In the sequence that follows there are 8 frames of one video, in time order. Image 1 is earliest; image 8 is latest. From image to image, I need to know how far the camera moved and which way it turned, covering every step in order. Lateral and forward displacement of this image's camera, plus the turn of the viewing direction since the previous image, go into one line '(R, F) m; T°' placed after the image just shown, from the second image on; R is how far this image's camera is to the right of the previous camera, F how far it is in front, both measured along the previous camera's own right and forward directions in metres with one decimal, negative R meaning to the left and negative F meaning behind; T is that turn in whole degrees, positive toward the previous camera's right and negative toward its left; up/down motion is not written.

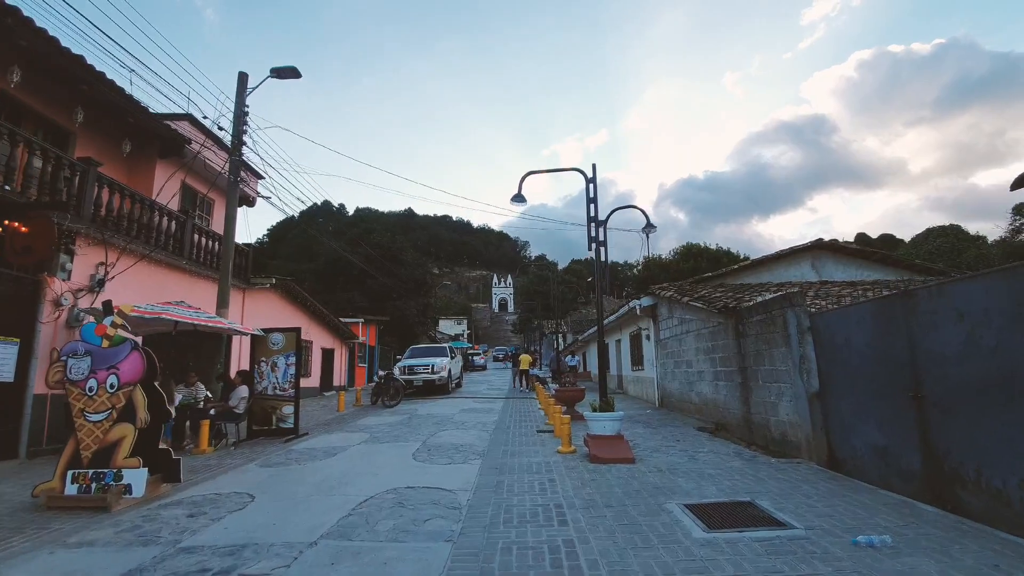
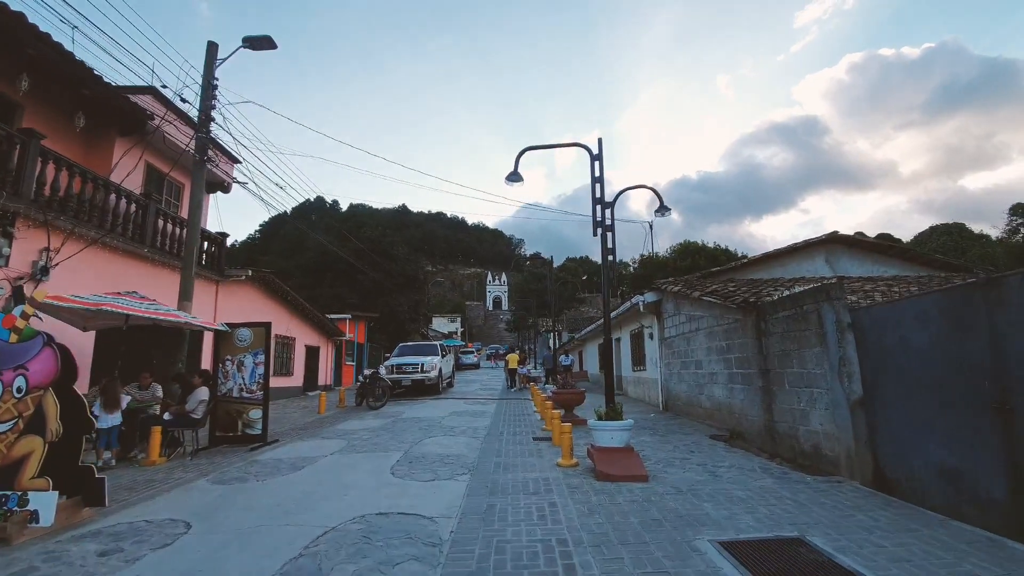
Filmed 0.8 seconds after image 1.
(0.0, +0.9) m; +1°
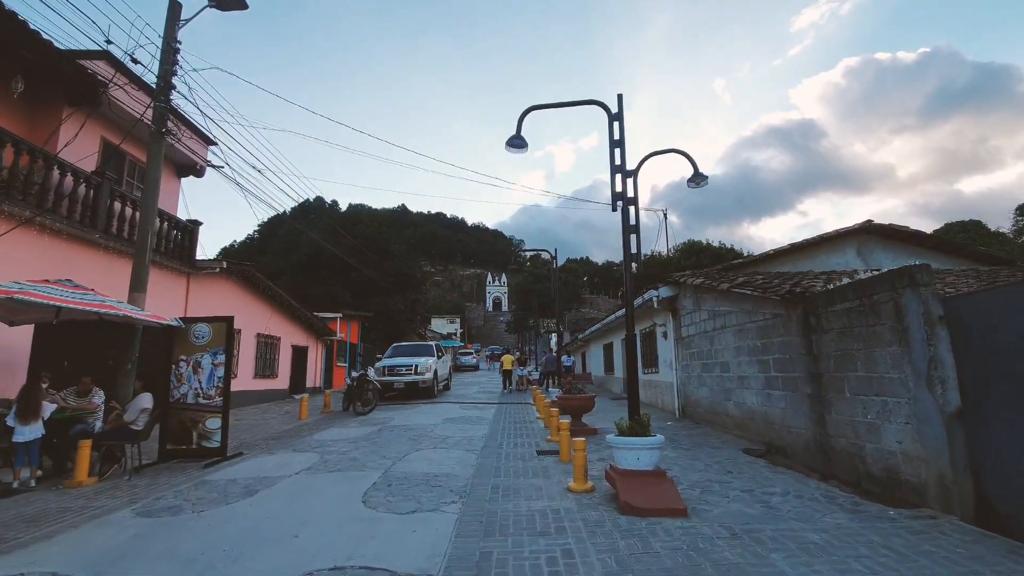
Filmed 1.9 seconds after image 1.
(0.0, +1.2) m; 0°
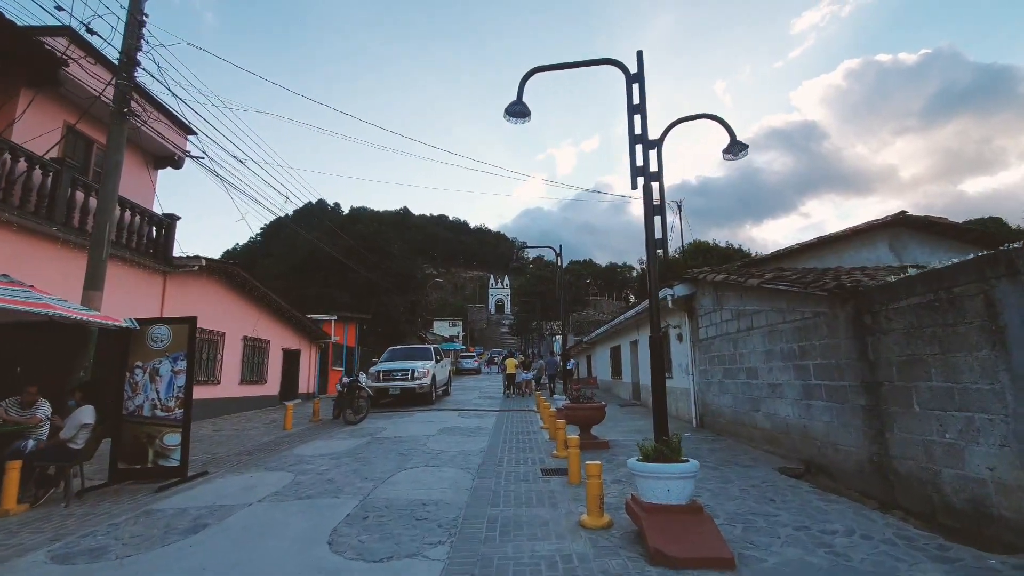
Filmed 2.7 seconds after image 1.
(0.0, +0.9) m; 0°
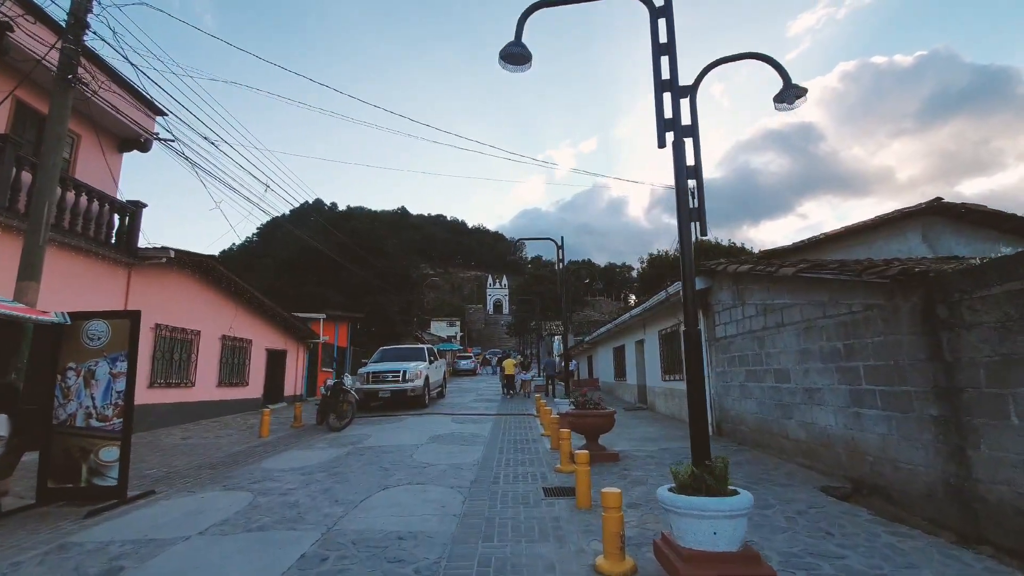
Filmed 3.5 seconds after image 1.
(0.0, +0.9) m; 0°
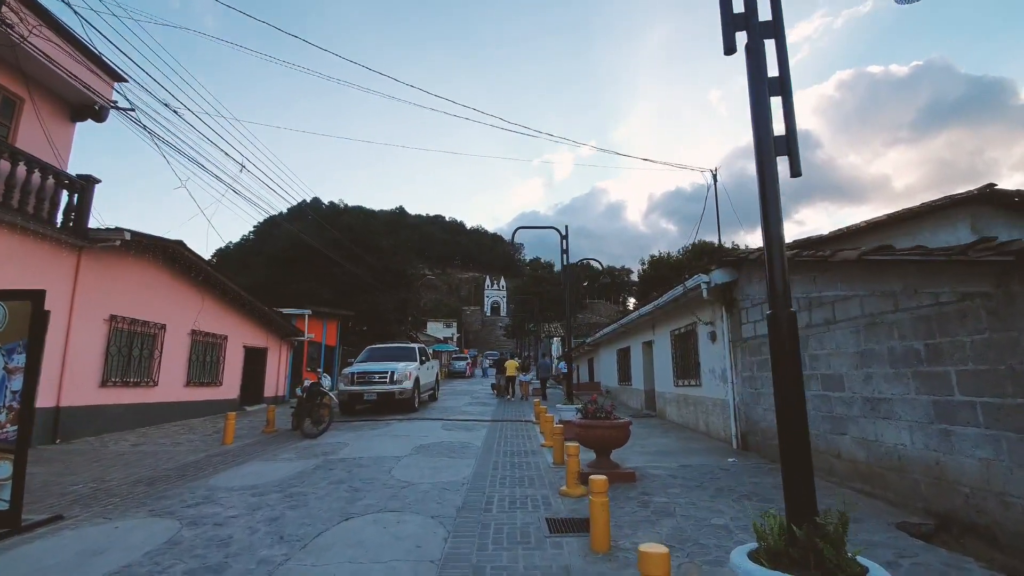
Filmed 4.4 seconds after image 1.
(0.0, +1.1) m; 0°
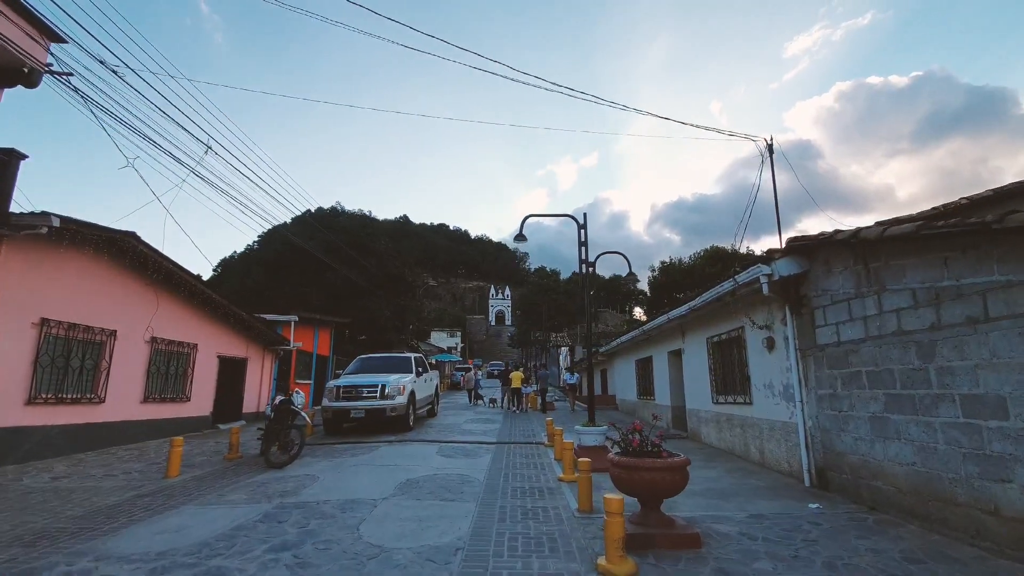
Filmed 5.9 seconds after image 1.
(-0.1, +1.7) m; -1°
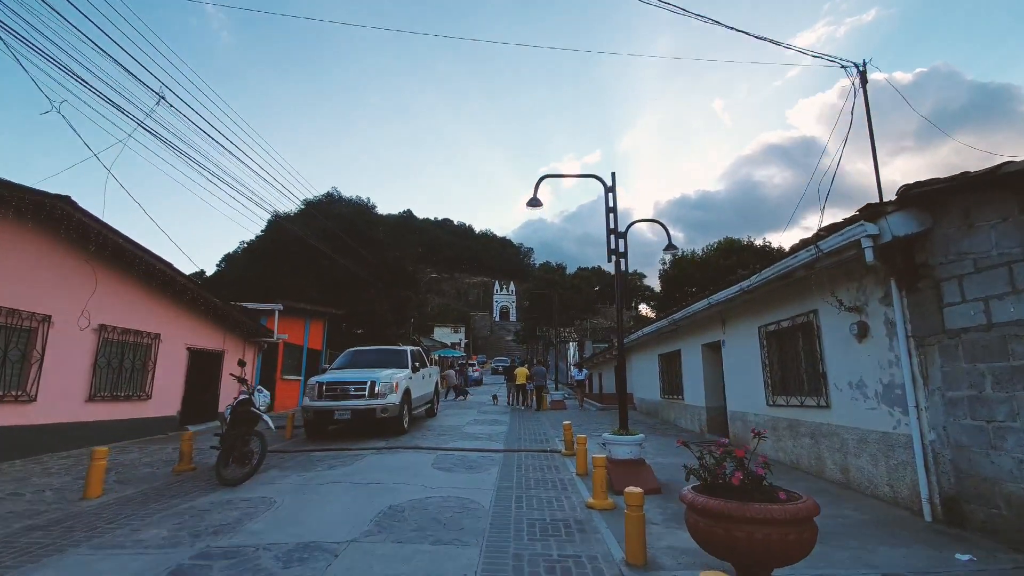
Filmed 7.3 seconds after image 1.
(-0.1, +1.6) m; 0°
